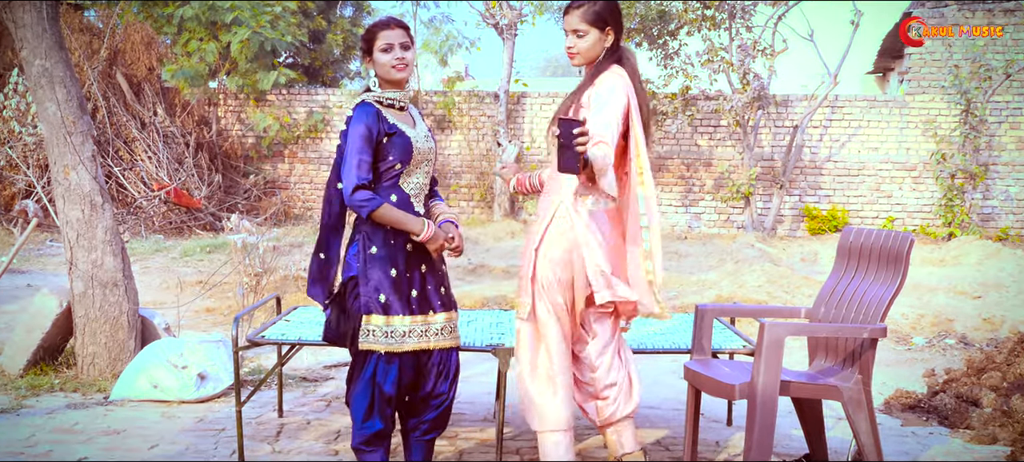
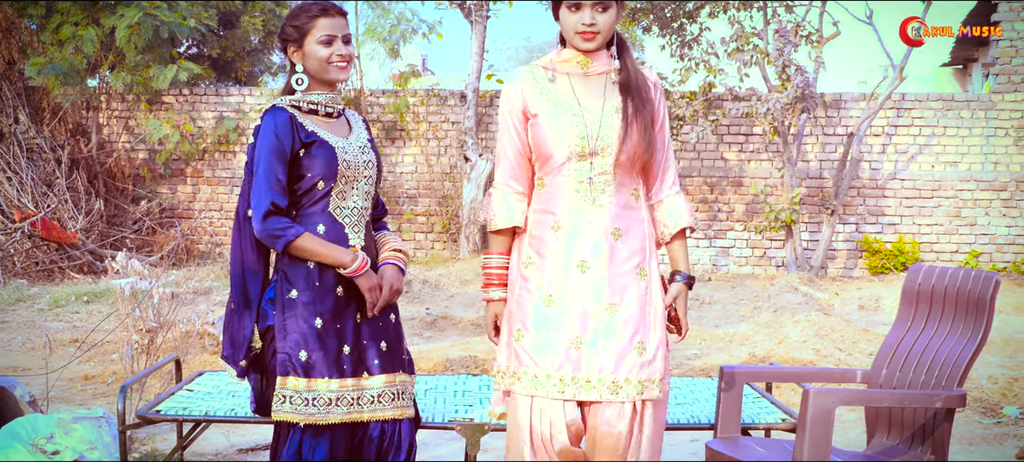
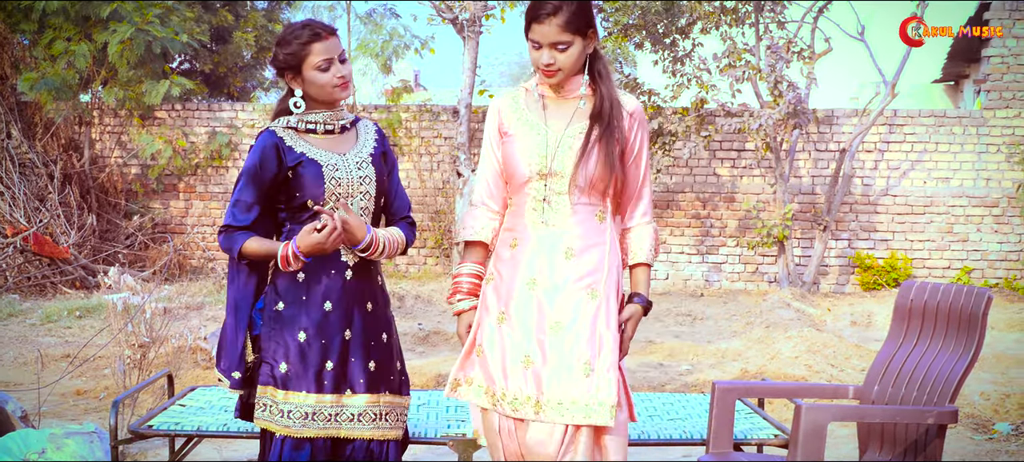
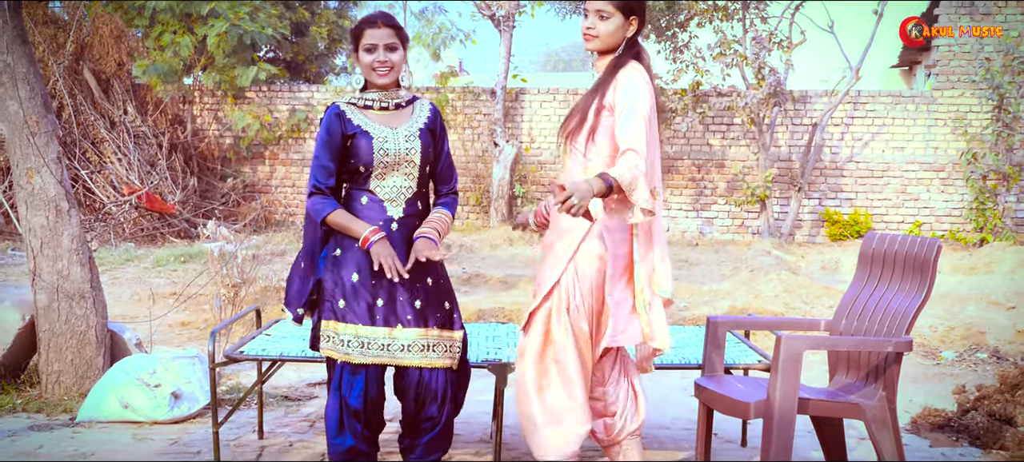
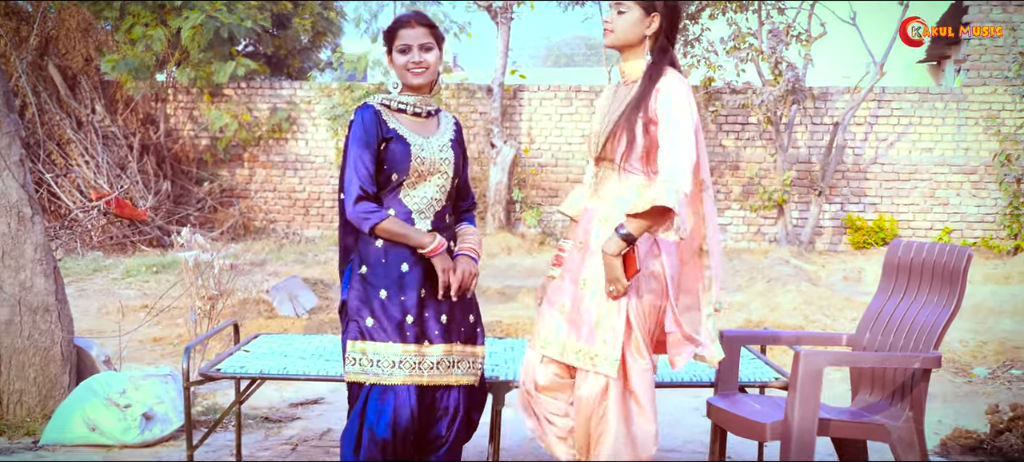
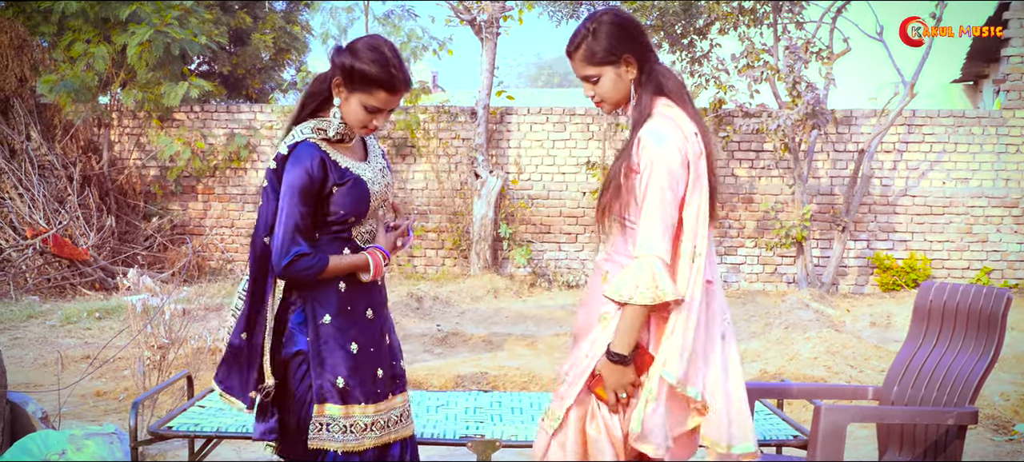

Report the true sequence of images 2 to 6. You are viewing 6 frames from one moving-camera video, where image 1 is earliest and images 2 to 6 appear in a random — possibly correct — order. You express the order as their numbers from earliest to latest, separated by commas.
4, 5, 2, 3, 6
